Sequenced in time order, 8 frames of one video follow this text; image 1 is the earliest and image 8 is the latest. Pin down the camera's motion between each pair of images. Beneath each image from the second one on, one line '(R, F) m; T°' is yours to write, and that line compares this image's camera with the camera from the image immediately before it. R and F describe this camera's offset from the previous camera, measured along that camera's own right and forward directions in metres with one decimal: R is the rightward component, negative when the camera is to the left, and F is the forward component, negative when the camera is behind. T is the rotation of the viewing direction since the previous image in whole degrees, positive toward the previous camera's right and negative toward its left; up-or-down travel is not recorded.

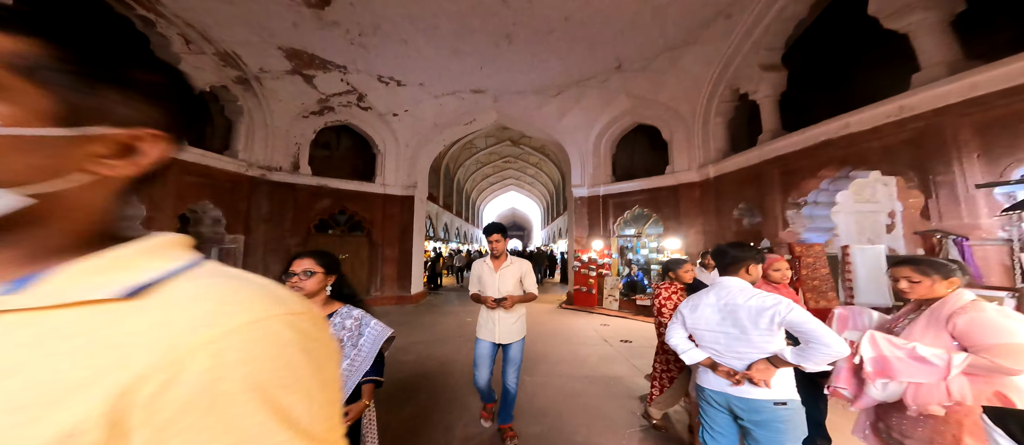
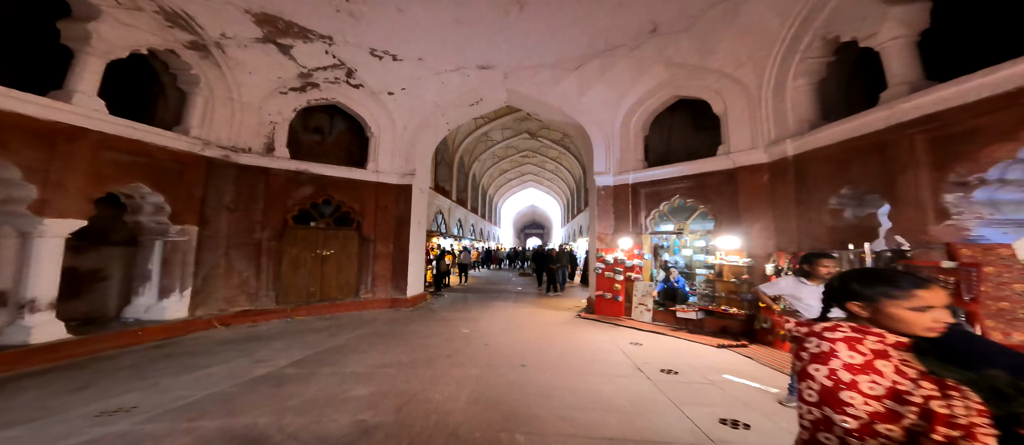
(+0.2, +1.1) m; -4°
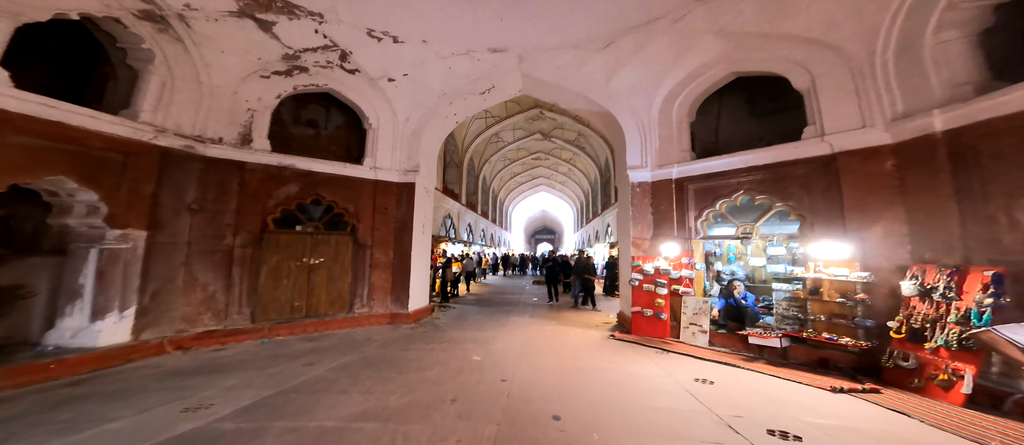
(-0.1, +1.0) m; -2°
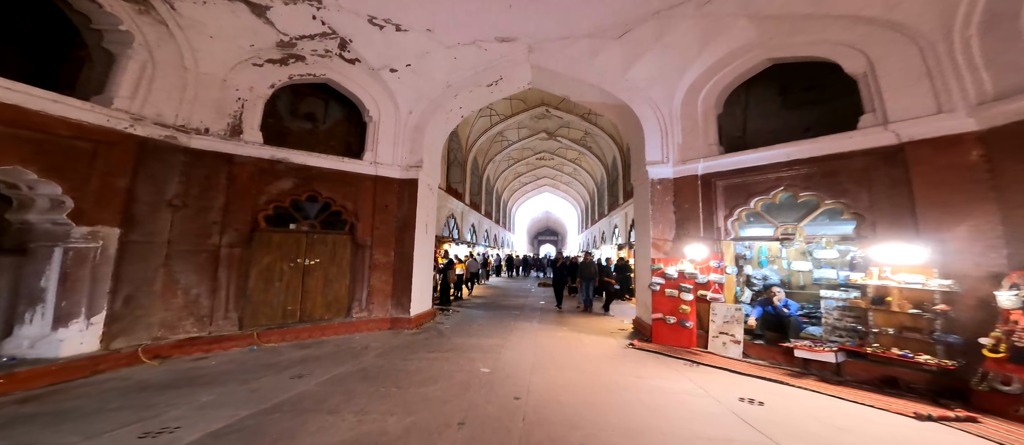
(-0.1, +0.4) m; 0°
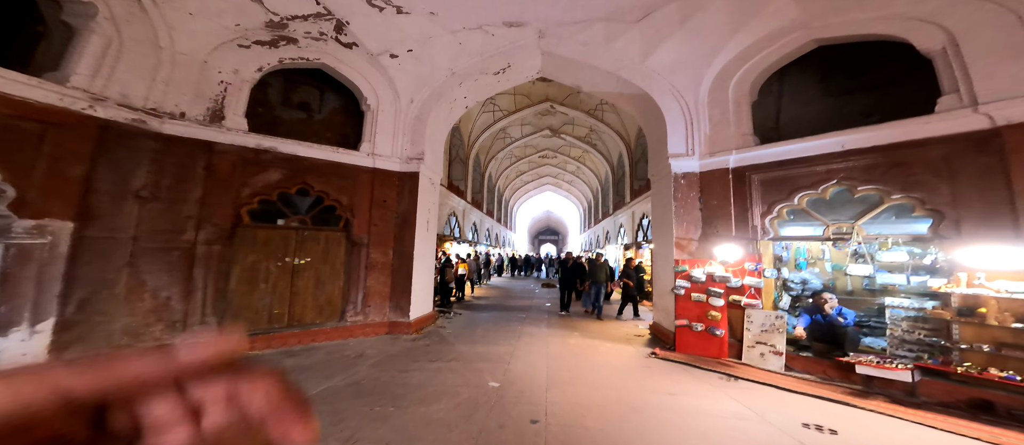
(-0.1, +0.4) m; 0°
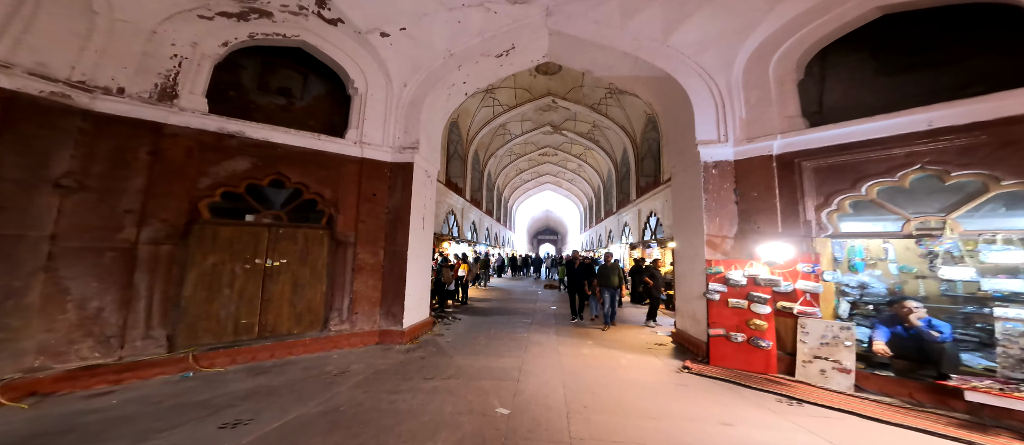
(-0.1, +0.6) m; 0°
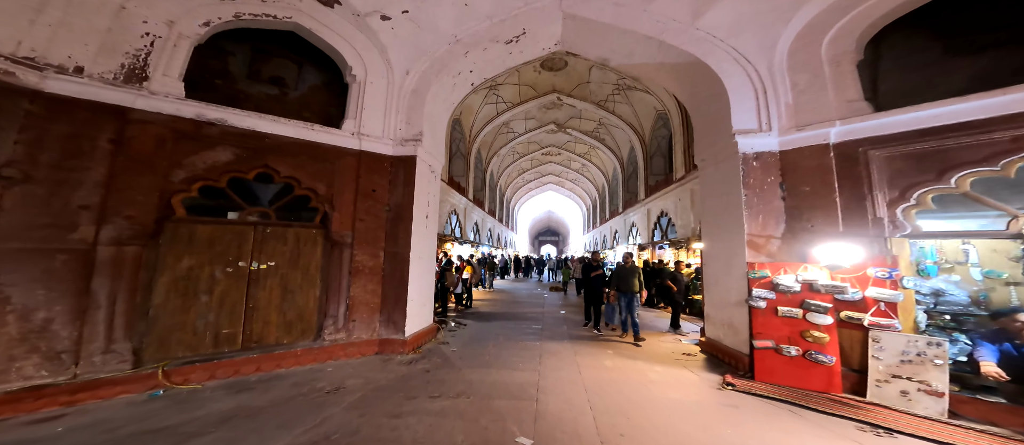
(-0.2, +0.4) m; 0°
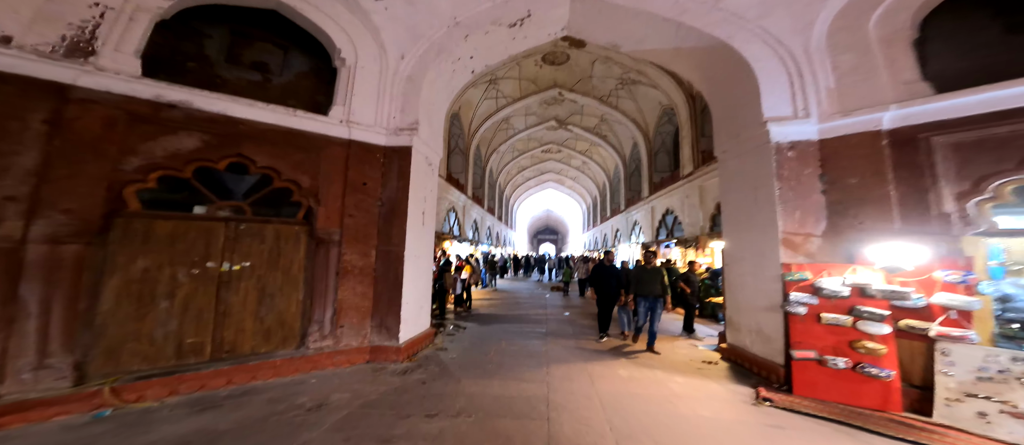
(-0.1, +0.4) m; 0°
